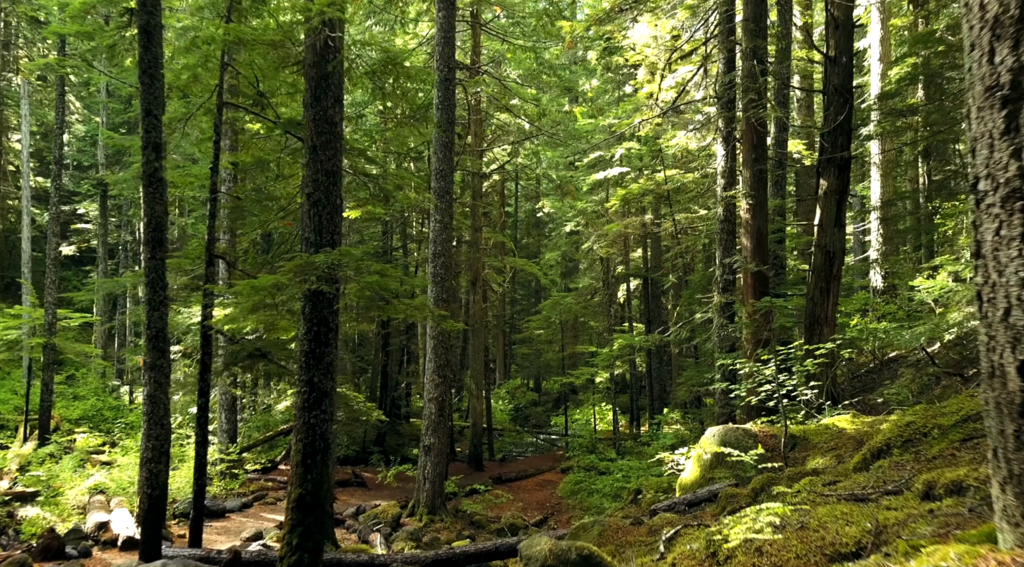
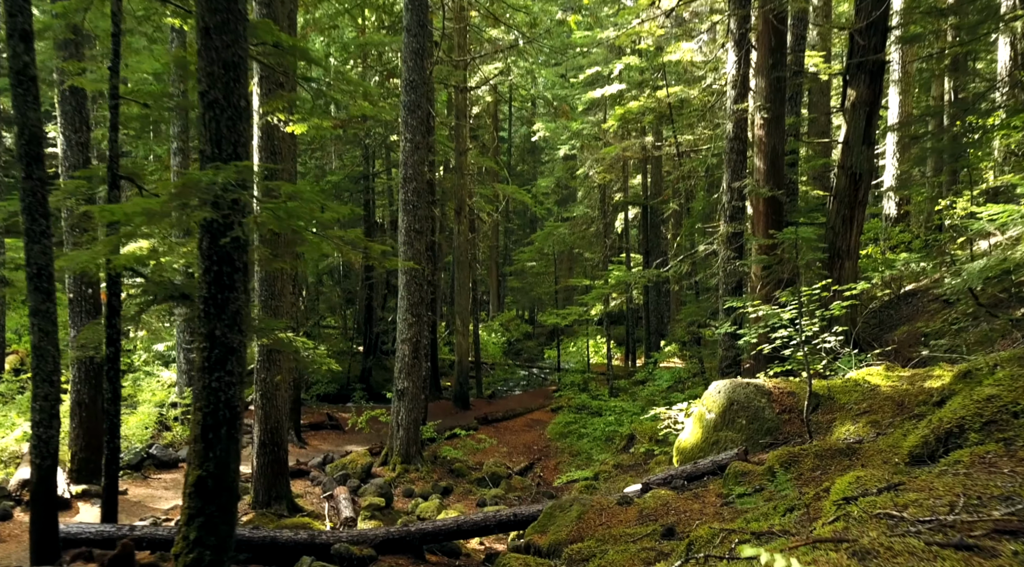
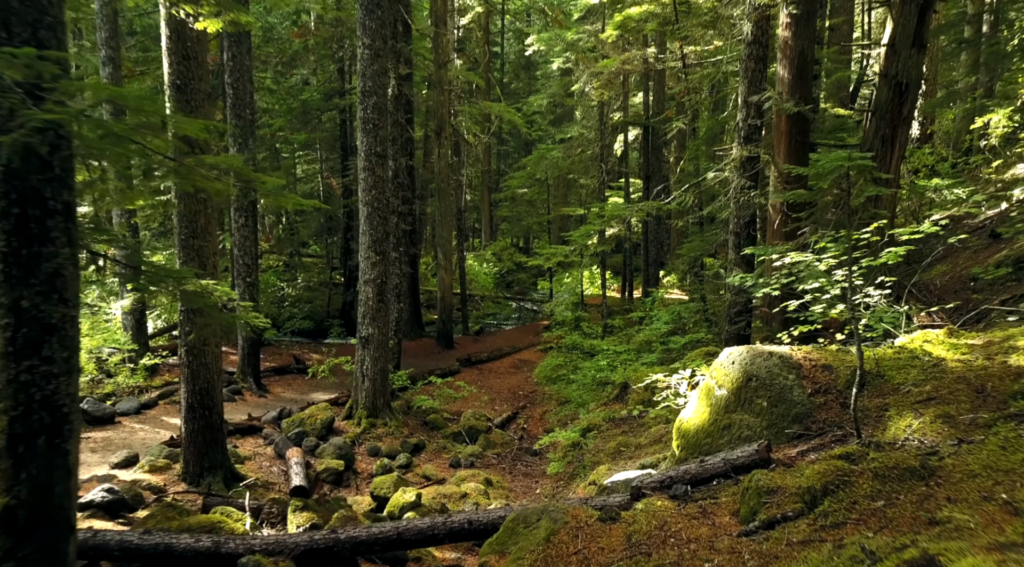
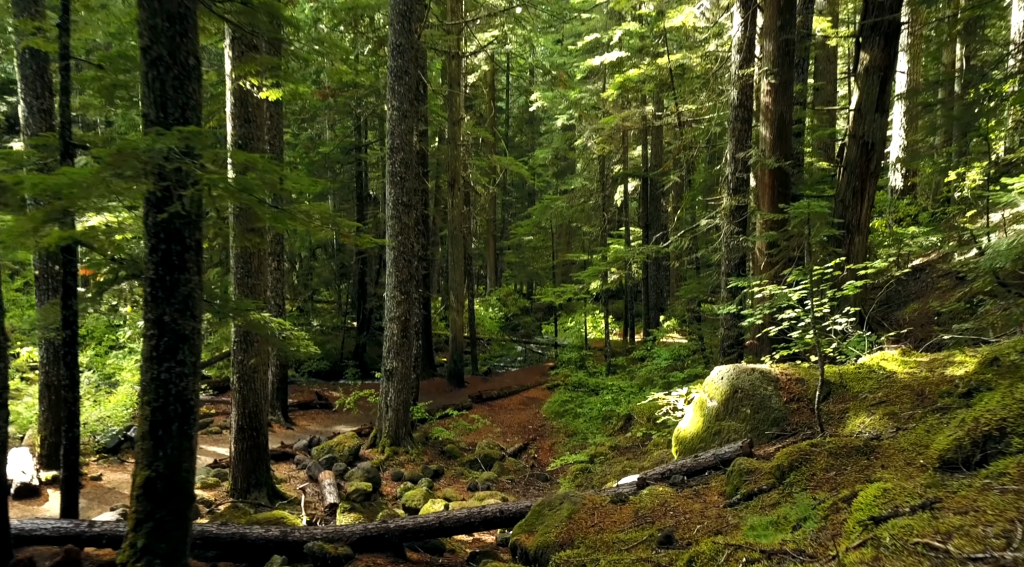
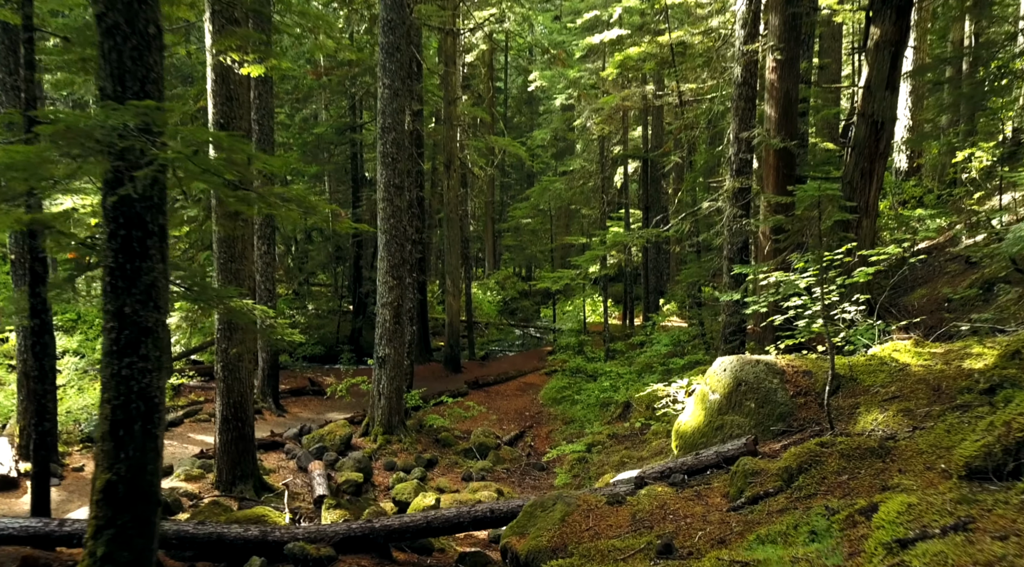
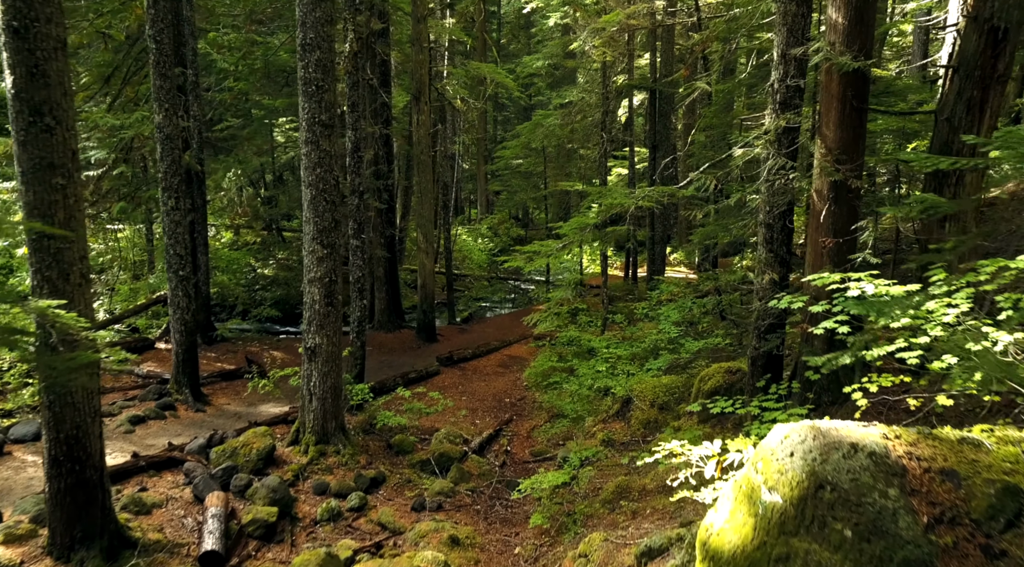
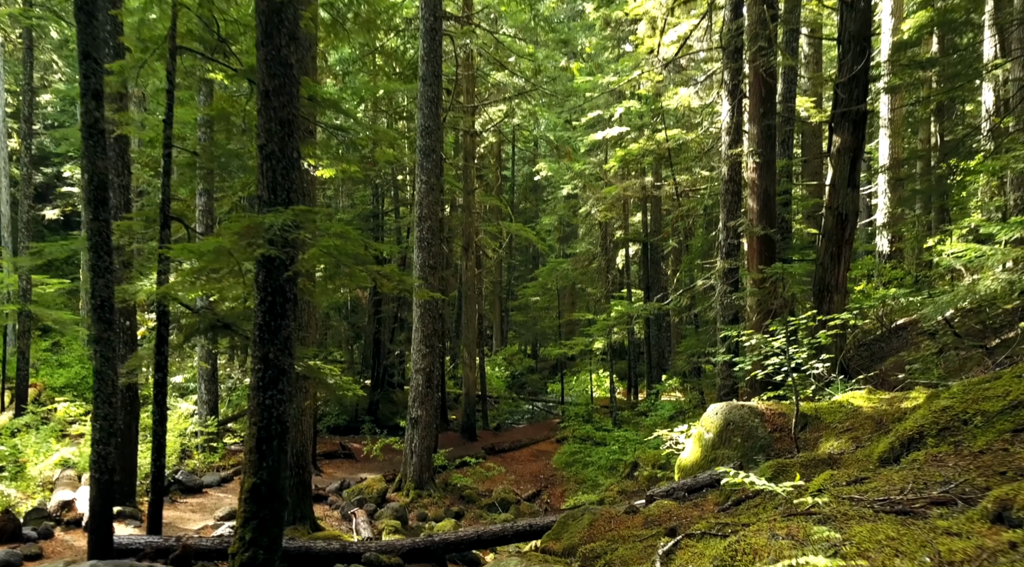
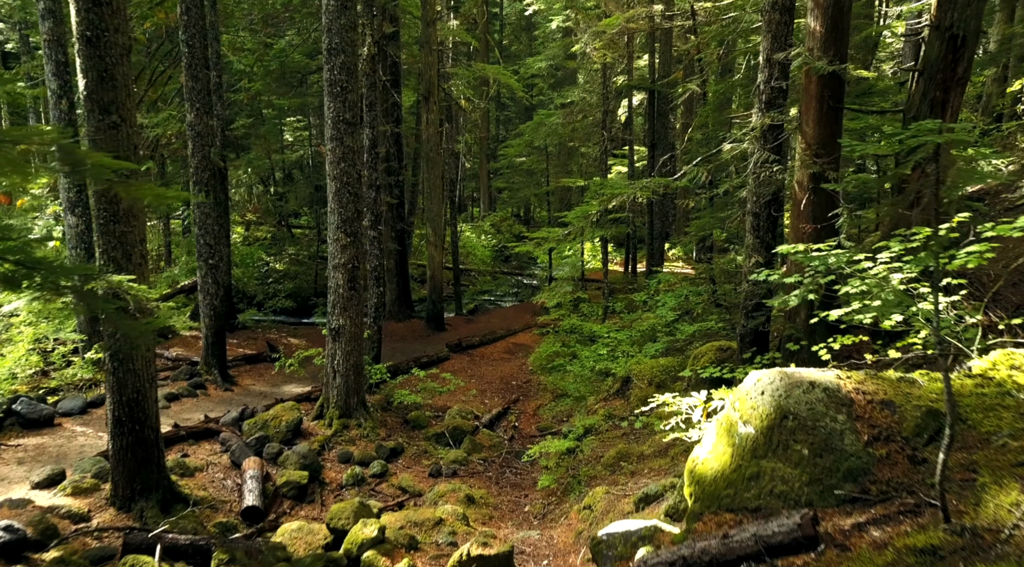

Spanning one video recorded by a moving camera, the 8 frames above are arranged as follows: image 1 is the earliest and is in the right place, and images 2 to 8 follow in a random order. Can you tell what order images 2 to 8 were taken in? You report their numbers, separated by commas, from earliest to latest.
7, 2, 4, 5, 3, 8, 6
